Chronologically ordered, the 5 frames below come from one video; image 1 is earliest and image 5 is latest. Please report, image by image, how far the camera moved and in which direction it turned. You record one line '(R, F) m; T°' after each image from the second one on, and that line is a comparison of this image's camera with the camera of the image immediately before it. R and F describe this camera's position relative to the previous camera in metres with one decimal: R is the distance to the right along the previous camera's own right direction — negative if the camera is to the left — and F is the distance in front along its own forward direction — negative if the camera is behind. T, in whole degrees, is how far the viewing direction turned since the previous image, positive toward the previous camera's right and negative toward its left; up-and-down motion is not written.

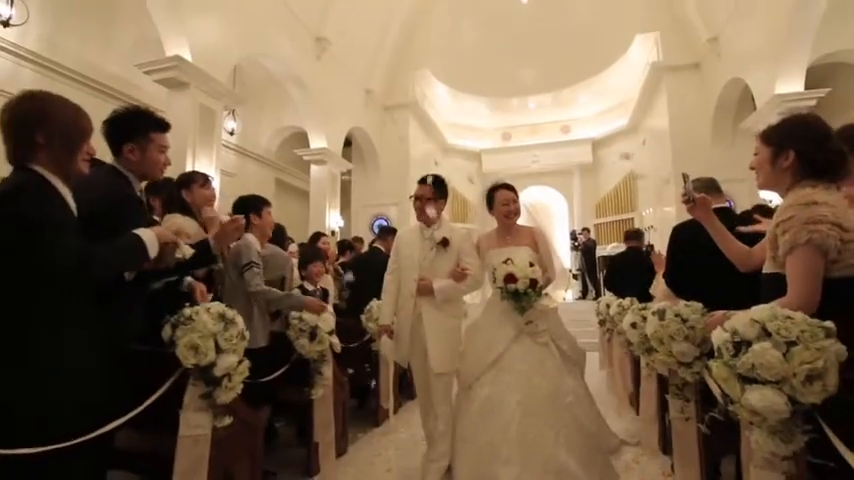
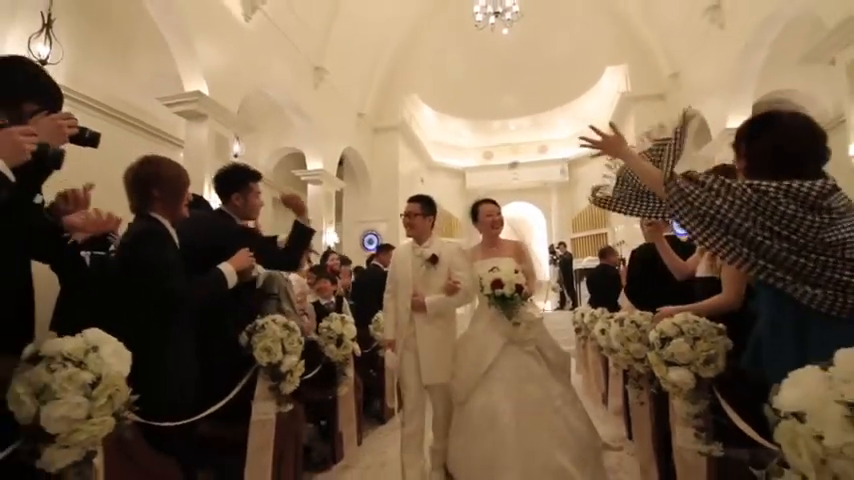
(-0.2, -0.6) m; +3°
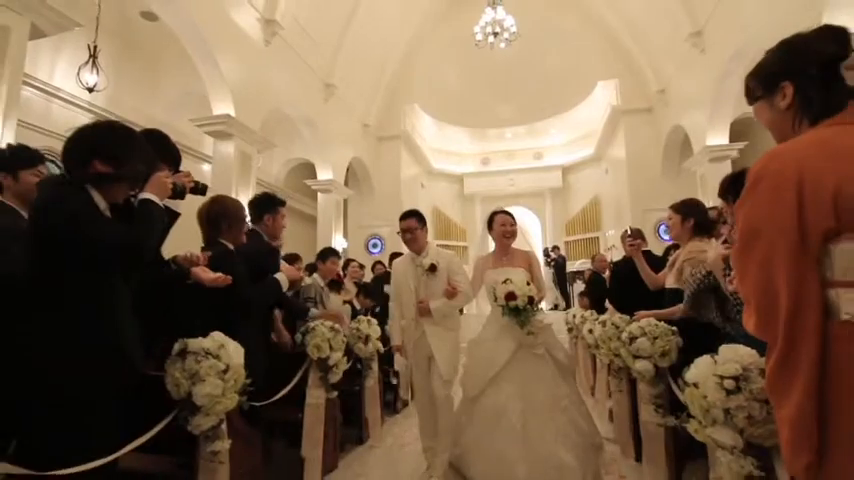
(-0.2, -0.6) m; +1°
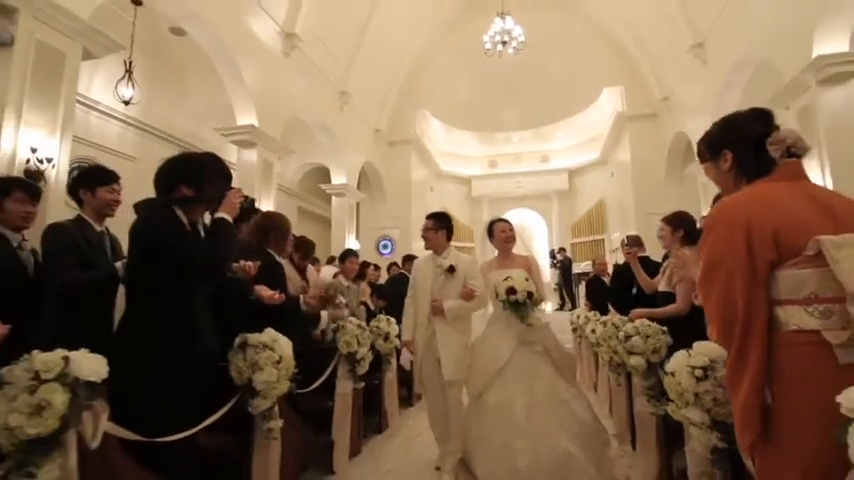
(-0.1, -0.3) m; -1°
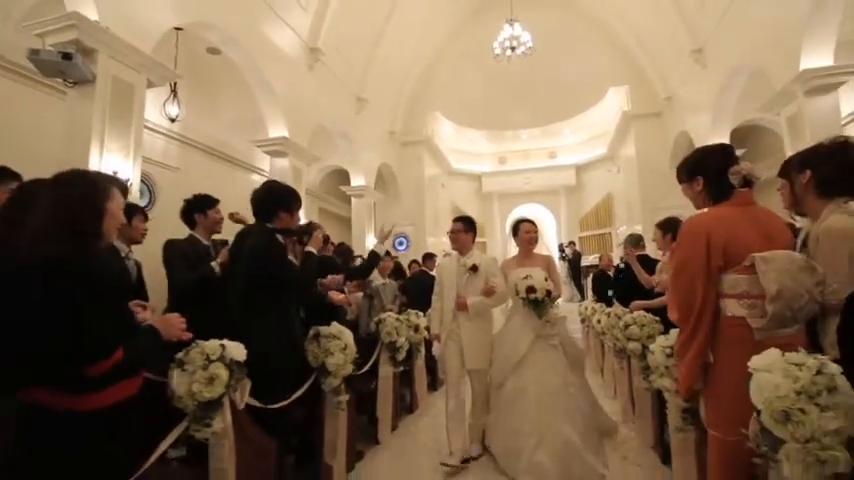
(-0.2, -0.6) m; -1°
